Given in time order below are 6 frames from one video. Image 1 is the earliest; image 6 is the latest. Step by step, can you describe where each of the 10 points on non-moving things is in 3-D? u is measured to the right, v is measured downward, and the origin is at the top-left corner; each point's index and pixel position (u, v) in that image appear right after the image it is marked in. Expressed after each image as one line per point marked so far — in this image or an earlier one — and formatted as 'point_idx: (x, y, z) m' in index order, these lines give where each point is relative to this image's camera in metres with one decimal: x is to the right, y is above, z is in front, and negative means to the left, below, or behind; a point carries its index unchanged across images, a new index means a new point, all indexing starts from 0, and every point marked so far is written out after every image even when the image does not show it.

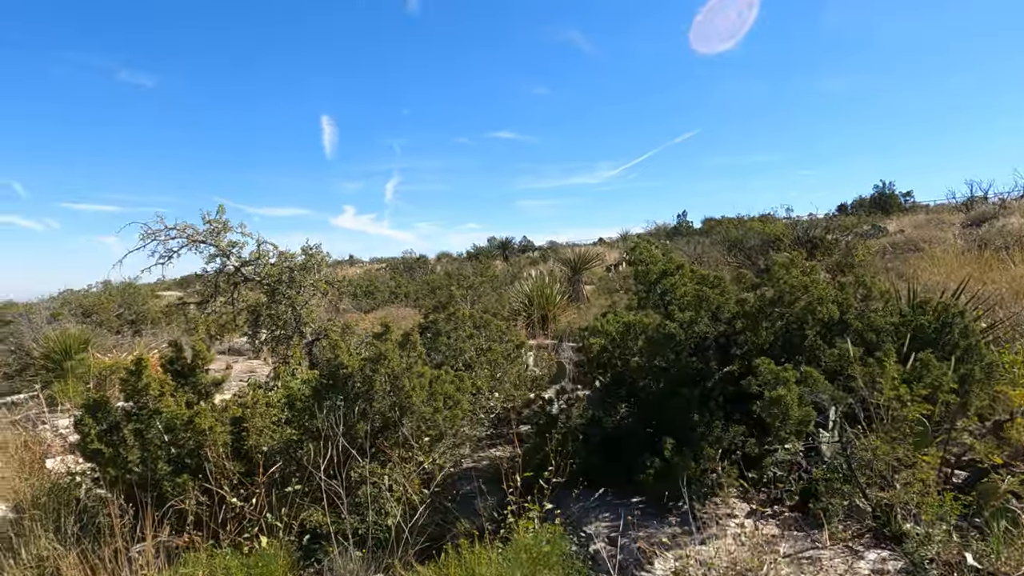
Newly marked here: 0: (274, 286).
0: (-1.9, 0.0, +5.2) m
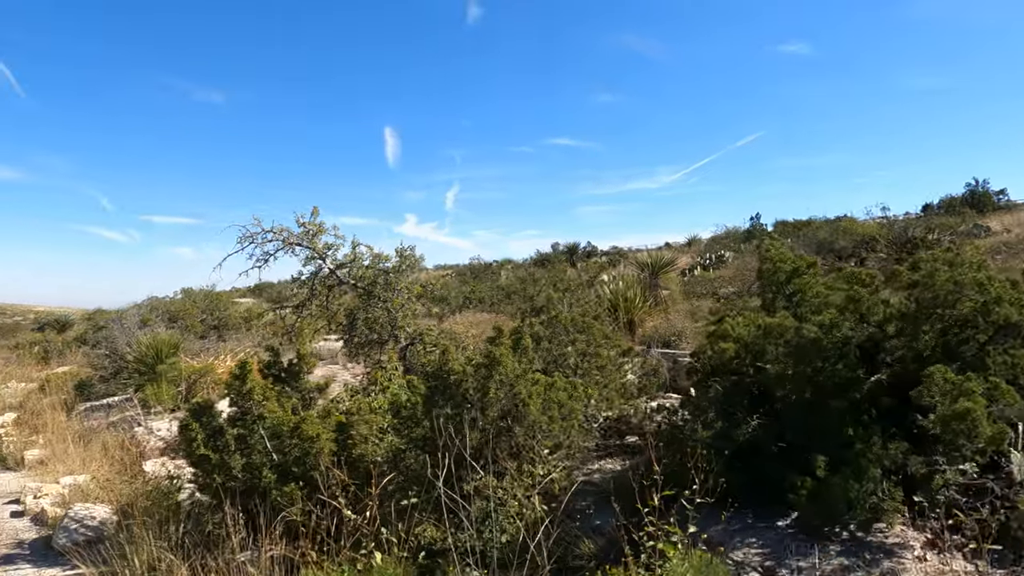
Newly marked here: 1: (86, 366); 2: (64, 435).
0: (-1.1, 0.0, +5.1) m
1: (-9.4, -1.7, +14.5) m
2: (-5.7, -1.9, +8.5) m
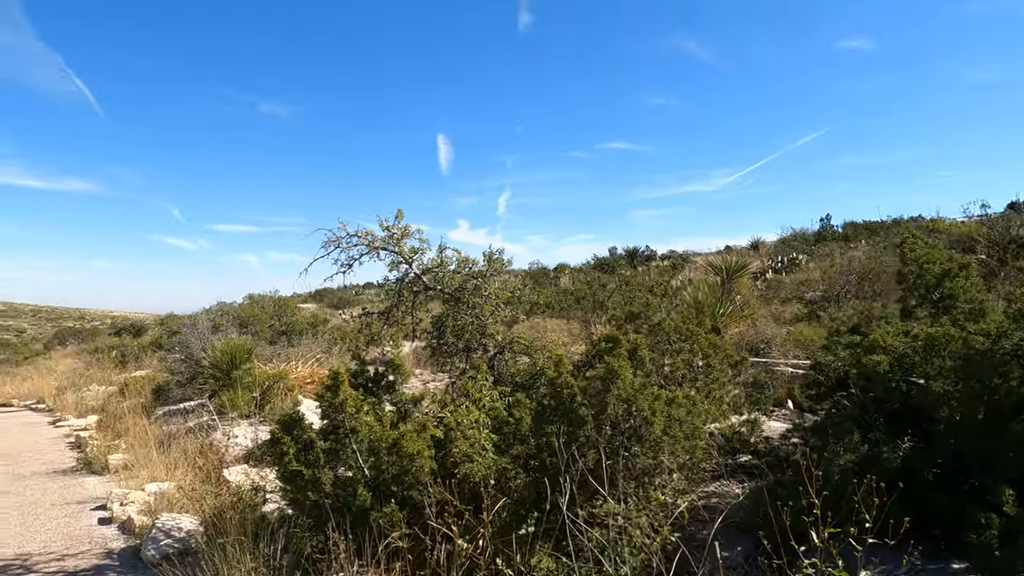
0: (-0.4, 0.0, +4.8) m
1: (-7.9, -1.9, +14.9) m
2: (-4.8, -2.0, +8.6) m
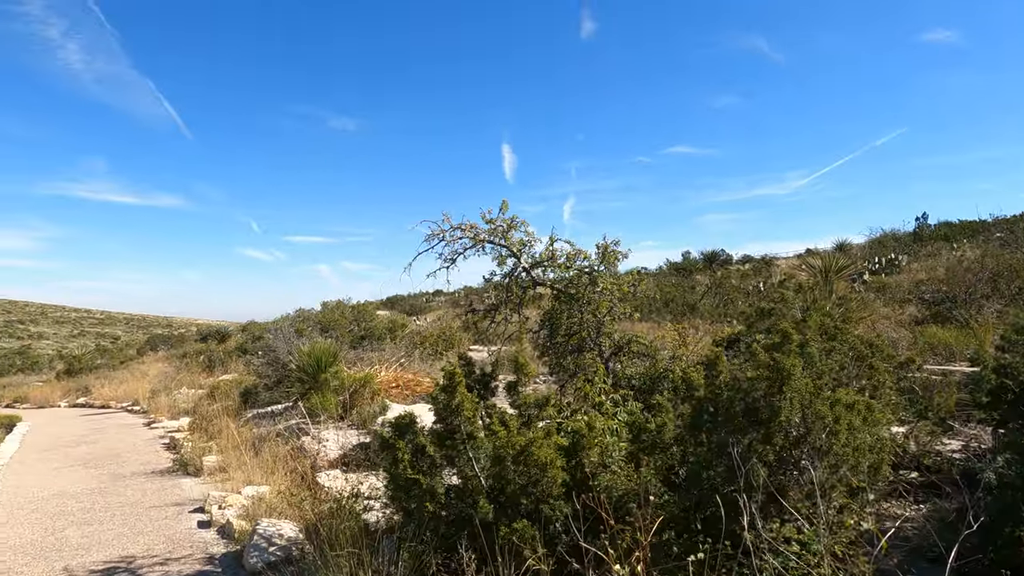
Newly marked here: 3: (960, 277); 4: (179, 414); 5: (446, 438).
0: (+0.4, 0.0, +4.5) m
1: (-6.1, -2.0, +15.2) m
2: (-3.6, -2.0, +8.6) m
3: (+7.1, +0.2, +10.5) m
4: (-7.5, -2.9, +15.0) m
5: (-0.4, -0.8, +3.5) m
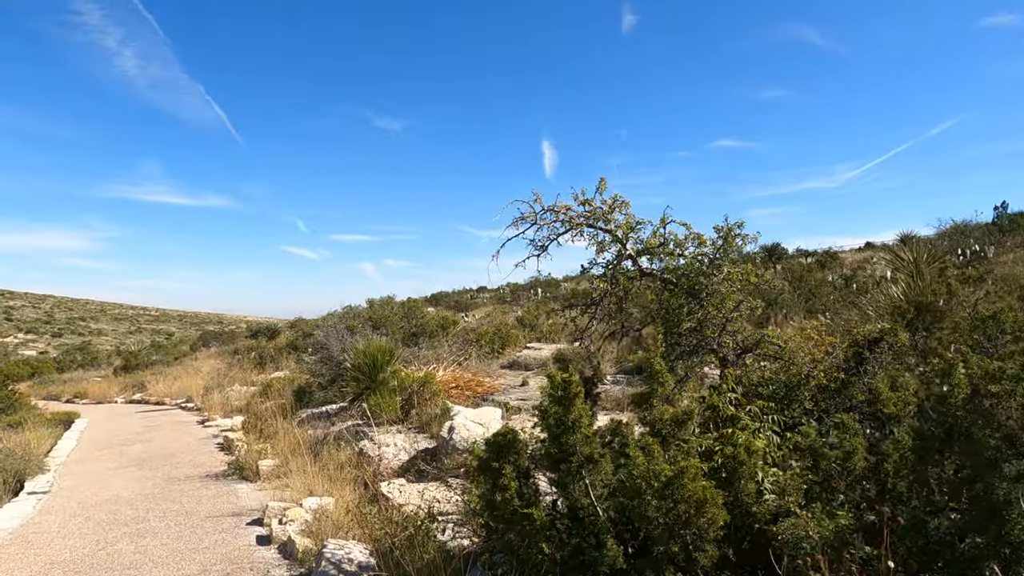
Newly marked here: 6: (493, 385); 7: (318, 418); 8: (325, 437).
0: (+1.0, +0.1, +3.8) m
1: (-4.8, -1.9, +14.9) m
2: (-2.7, -1.9, +8.2) m
3: (+8.1, +0.3, +9.4) m
4: (-6.3, -2.8, +14.8) m
5: (+0.2, -0.7, +2.9) m
6: (-0.3, -1.5, +10.0) m
7: (-2.9, -1.9, +9.8) m
8: (-2.3, -1.9, +8.3) m
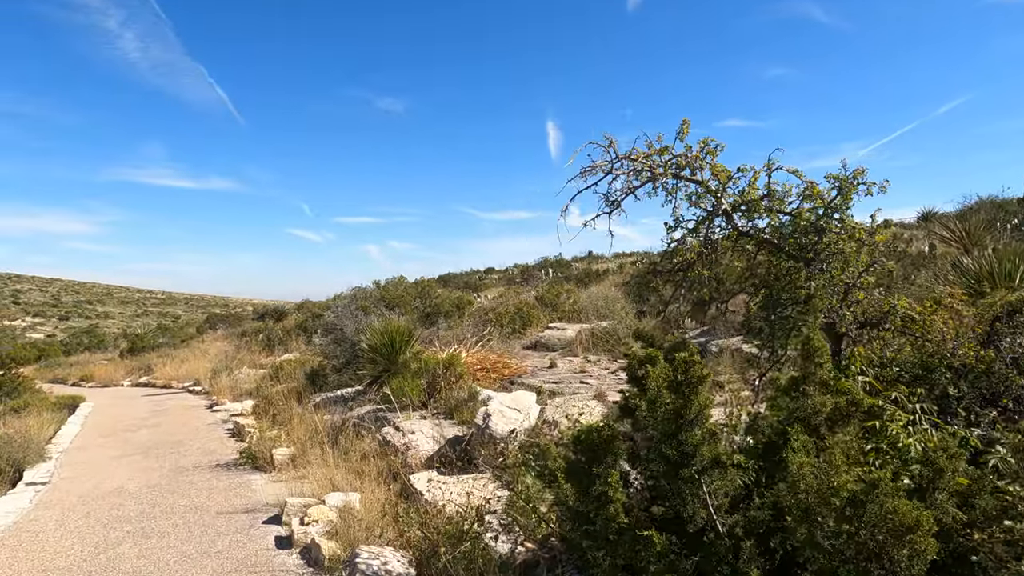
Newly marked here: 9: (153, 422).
0: (+1.3, +0.2, +3.1) m
1: (-4.3, -1.4, +14.3) m
2: (-2.3, -1.7, +7.6) m
3: (+8.5, +0.7, +8.6) m
4: (-5.8, -2.3, +14.2) m
5: (+0.5, -0.6, +2.2) m
6: (+0.1, -1.1, +9.3) m
7: (-2.5, -1.6, +9.2) m
8: (-2.0, -1.6, +7.7) m
9: (-6.3, -2.4, +11.7) m
